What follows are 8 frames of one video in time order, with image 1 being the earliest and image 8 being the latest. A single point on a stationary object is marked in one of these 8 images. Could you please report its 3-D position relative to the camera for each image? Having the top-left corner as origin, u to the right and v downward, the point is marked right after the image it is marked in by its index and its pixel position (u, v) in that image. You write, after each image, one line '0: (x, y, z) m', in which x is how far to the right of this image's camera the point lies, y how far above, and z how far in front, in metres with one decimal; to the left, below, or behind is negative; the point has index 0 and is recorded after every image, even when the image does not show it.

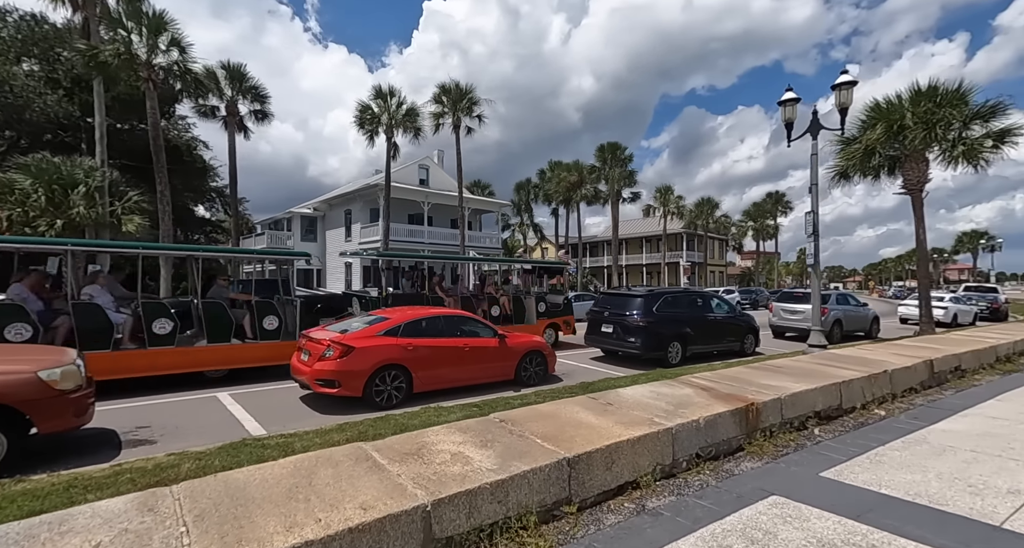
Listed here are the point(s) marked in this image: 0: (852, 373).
0: (+3.5, -1.0, +5.4) m
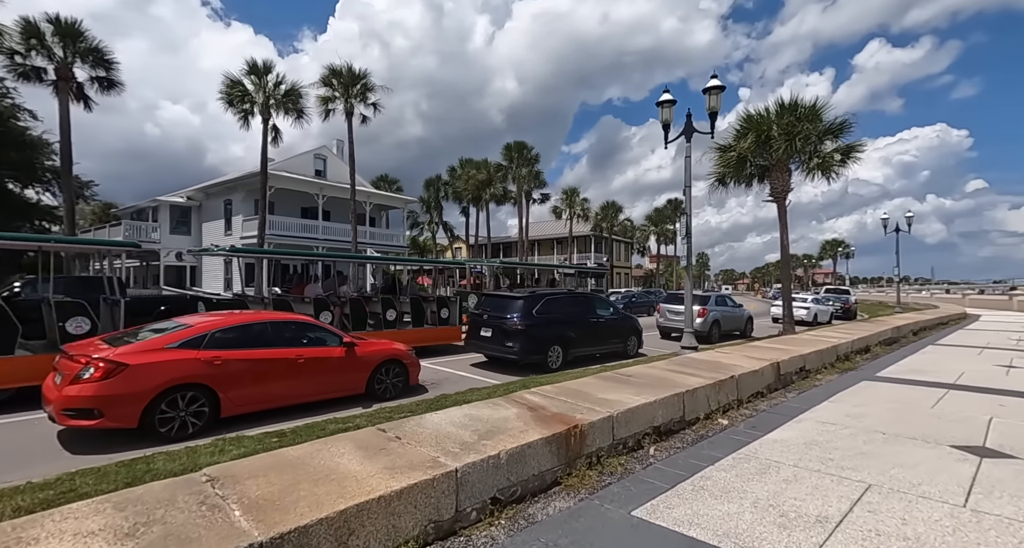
0: (+1.9, -1.1, +5.3) m
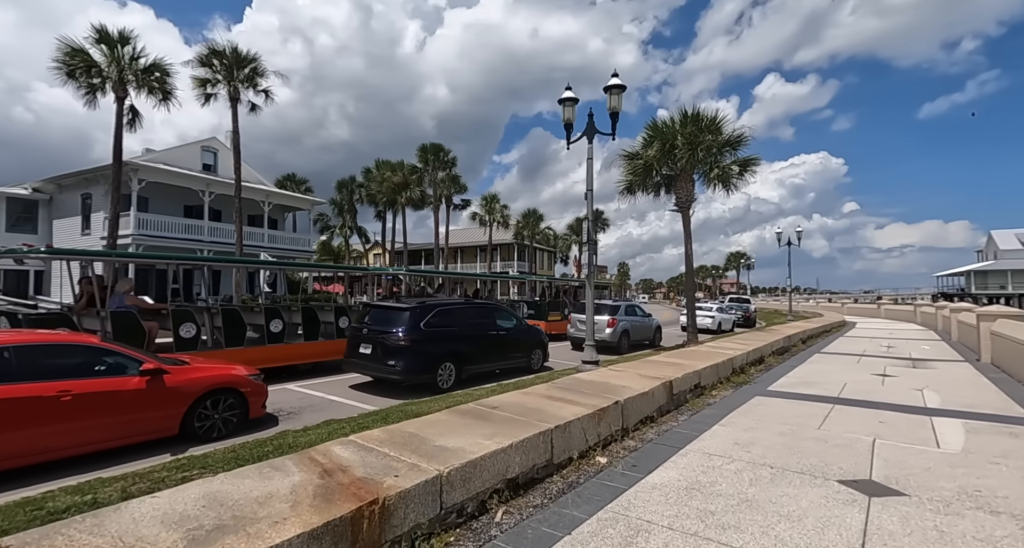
0: (+0.6, -1.2, +4.7) m
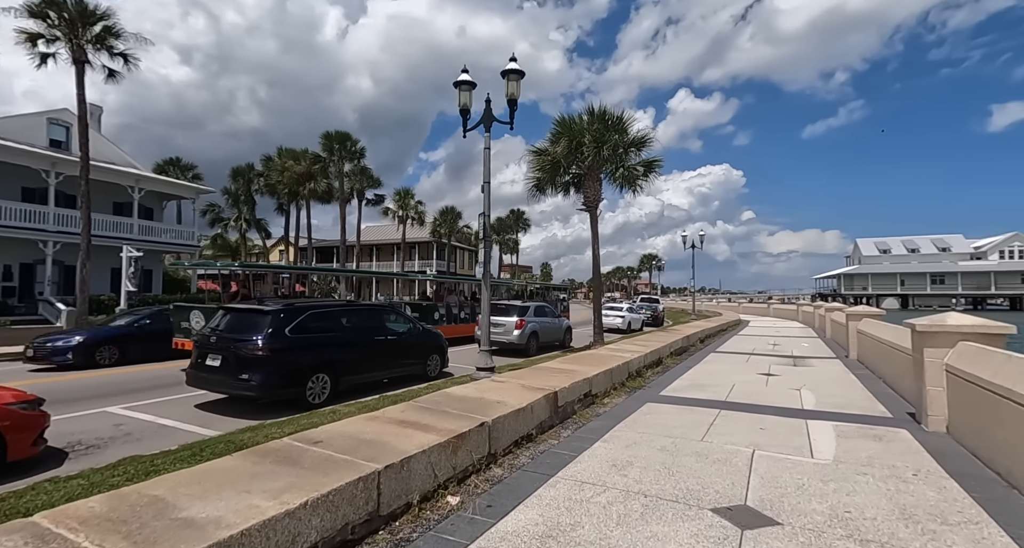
0: (-0.6, -1.2, +3.9) m
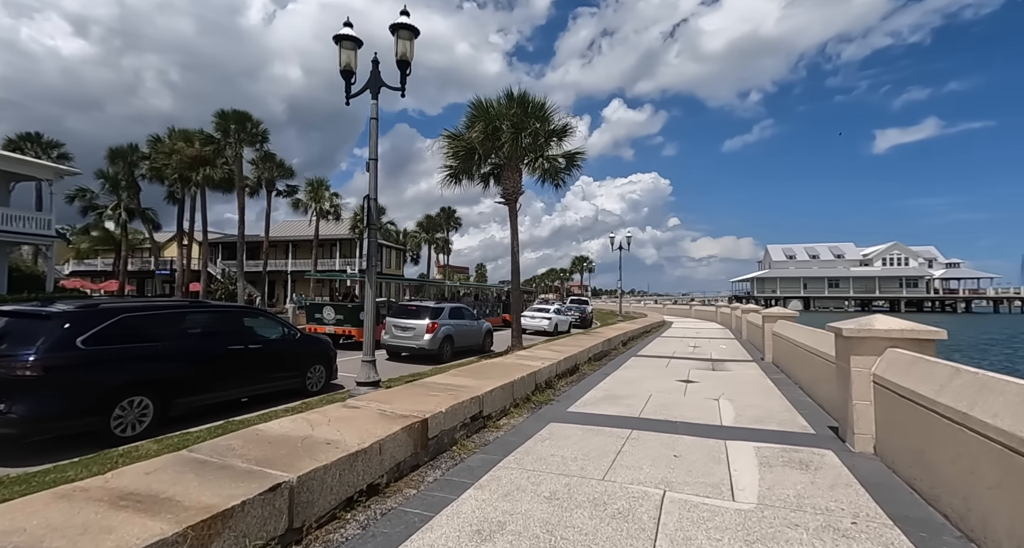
0: (-1.7, -1.2, +2.4) m
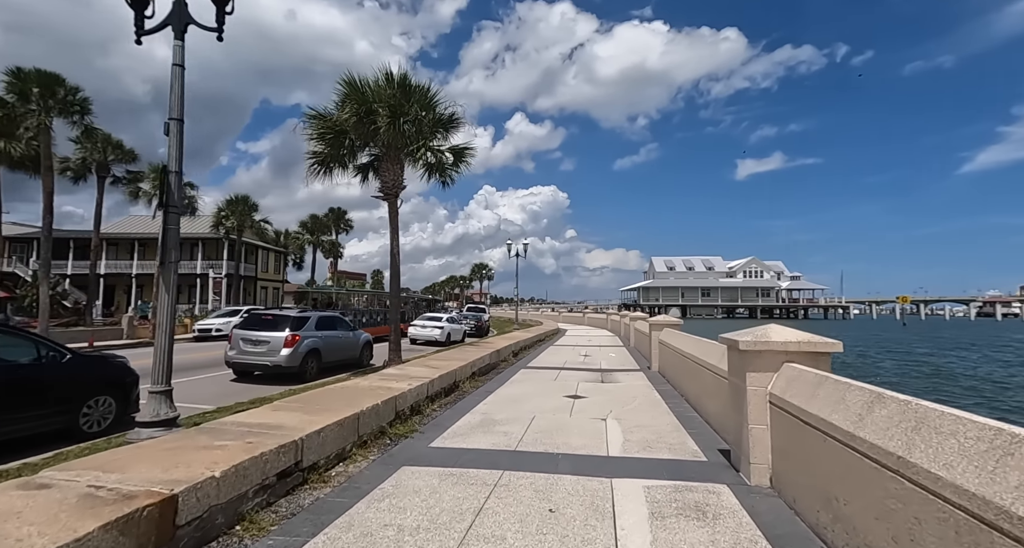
0: (-2.5, -1.1, +0.5) m
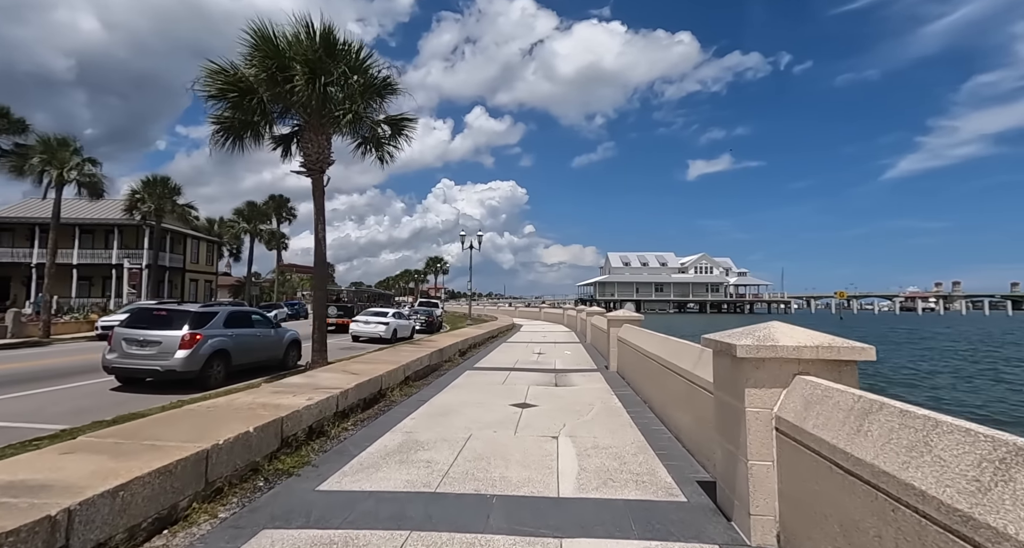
0: (-2.7, -1.0, -1.5) m
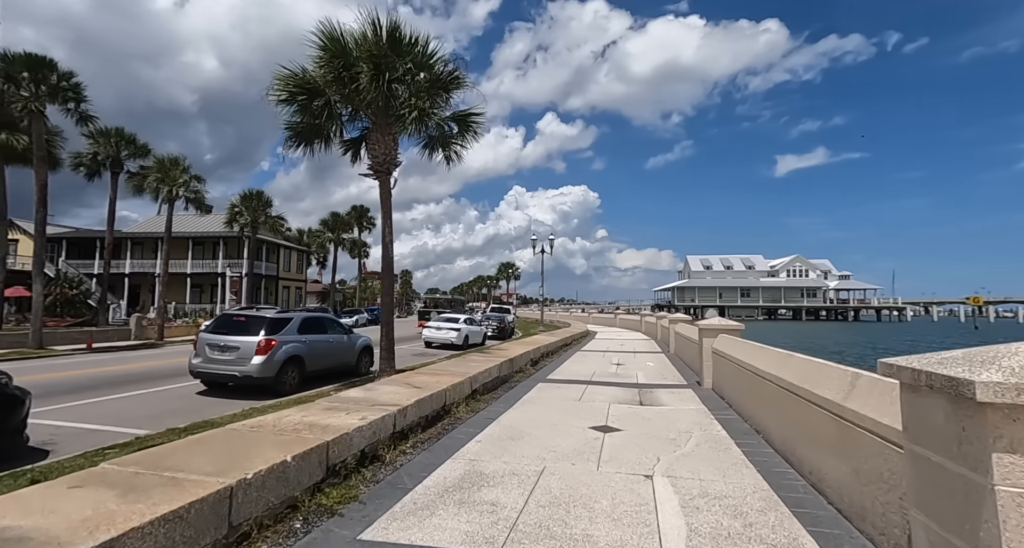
0: (-3.0, -1.0, -2.2) m
